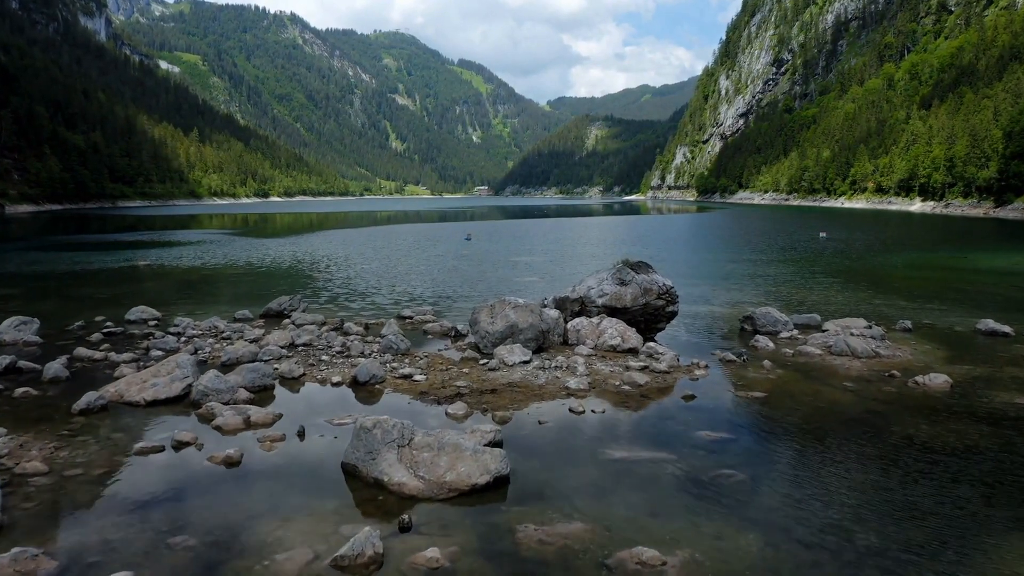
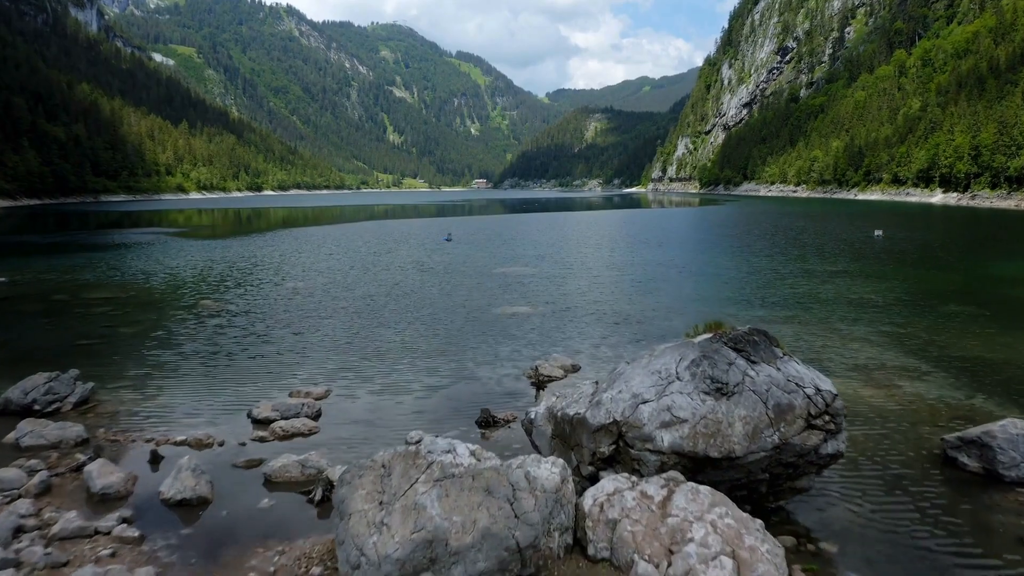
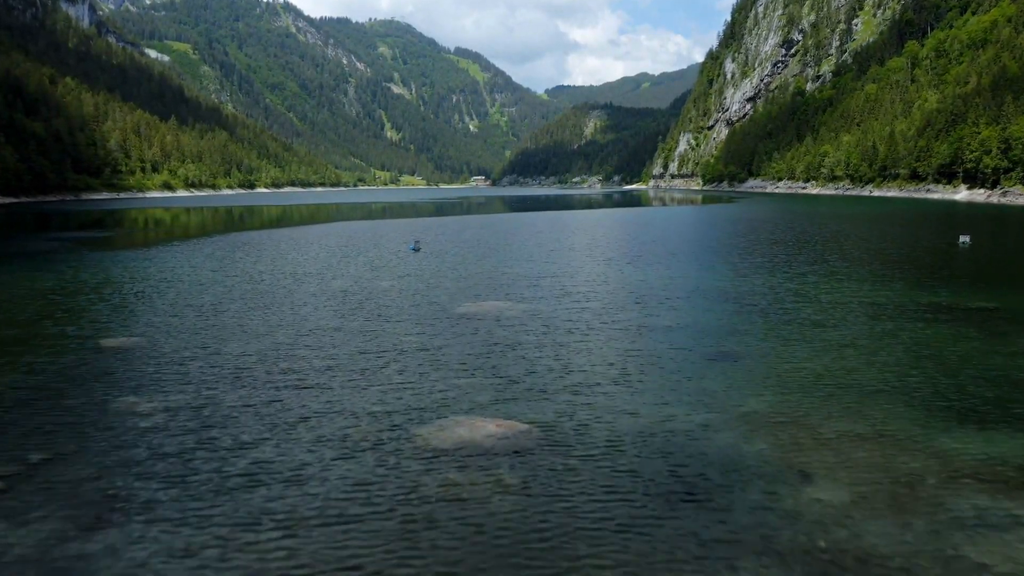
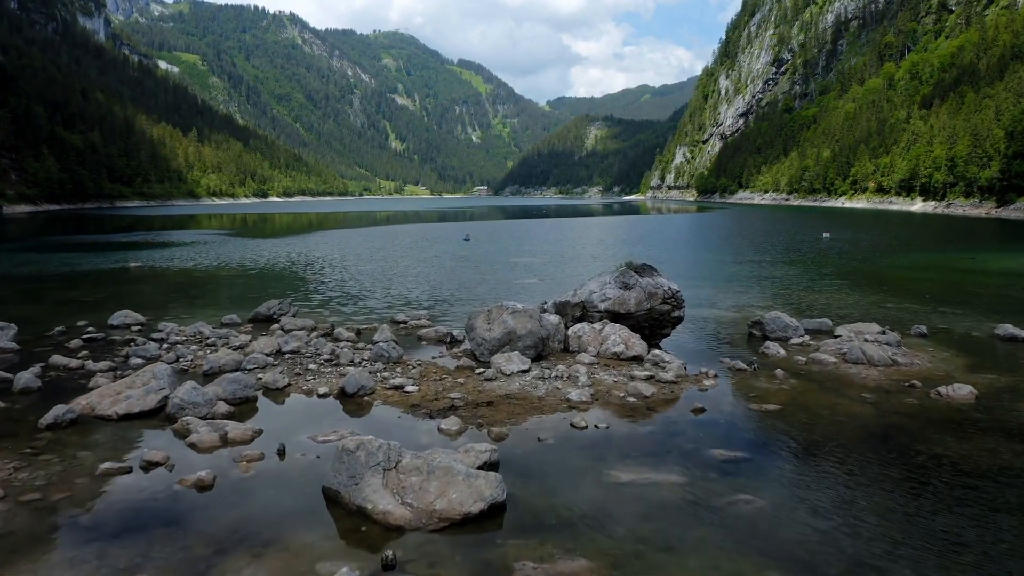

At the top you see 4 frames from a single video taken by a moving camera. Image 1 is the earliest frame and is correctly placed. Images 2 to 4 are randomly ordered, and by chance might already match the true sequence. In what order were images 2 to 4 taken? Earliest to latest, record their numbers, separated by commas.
4, 2, 3
